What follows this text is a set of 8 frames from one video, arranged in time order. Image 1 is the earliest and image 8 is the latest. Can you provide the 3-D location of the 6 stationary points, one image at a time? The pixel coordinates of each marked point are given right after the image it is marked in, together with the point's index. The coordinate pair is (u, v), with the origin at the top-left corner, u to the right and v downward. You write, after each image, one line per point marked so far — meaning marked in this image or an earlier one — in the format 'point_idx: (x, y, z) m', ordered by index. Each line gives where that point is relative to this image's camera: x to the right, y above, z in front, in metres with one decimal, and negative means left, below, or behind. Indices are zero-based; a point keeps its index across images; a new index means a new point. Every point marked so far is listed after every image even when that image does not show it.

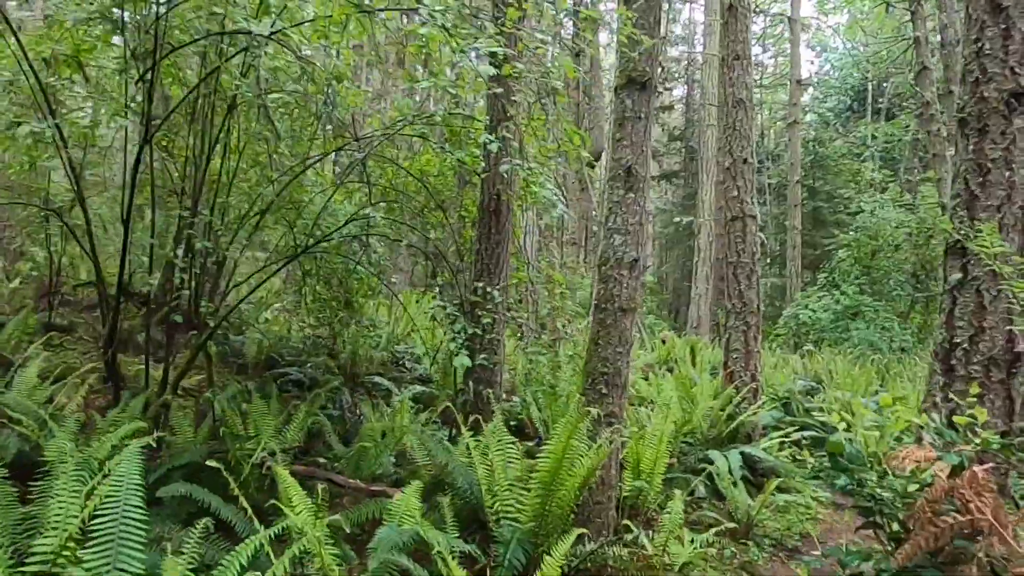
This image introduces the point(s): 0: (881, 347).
0: (+7.0, -1.2, +14.4) m
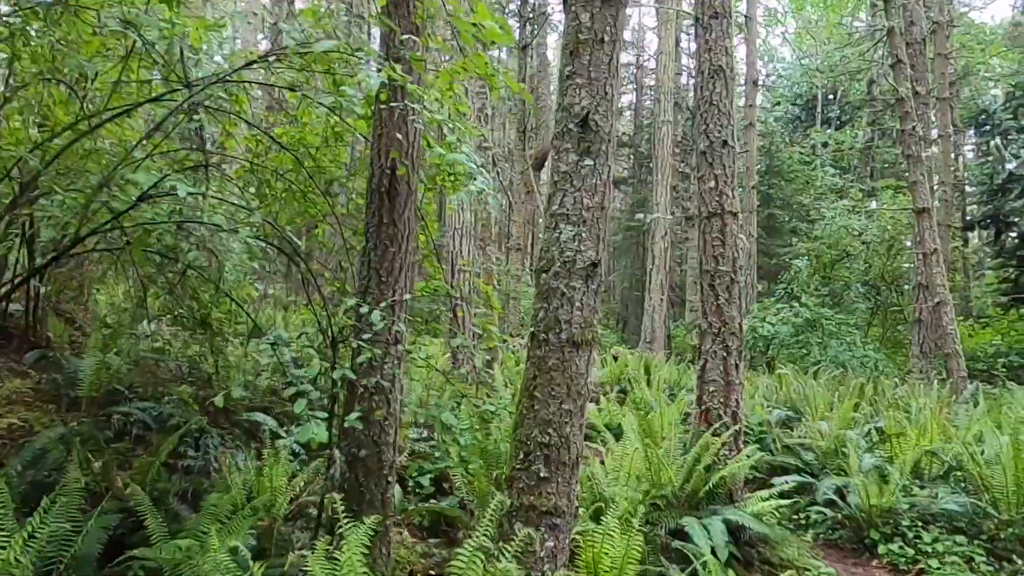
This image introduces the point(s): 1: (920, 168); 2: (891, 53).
0: (+5.9, -1.4, +13.4) m
1: (+6.0, +1.8, +11.2) m
2: (+5.8, +3.6, +11.6) m
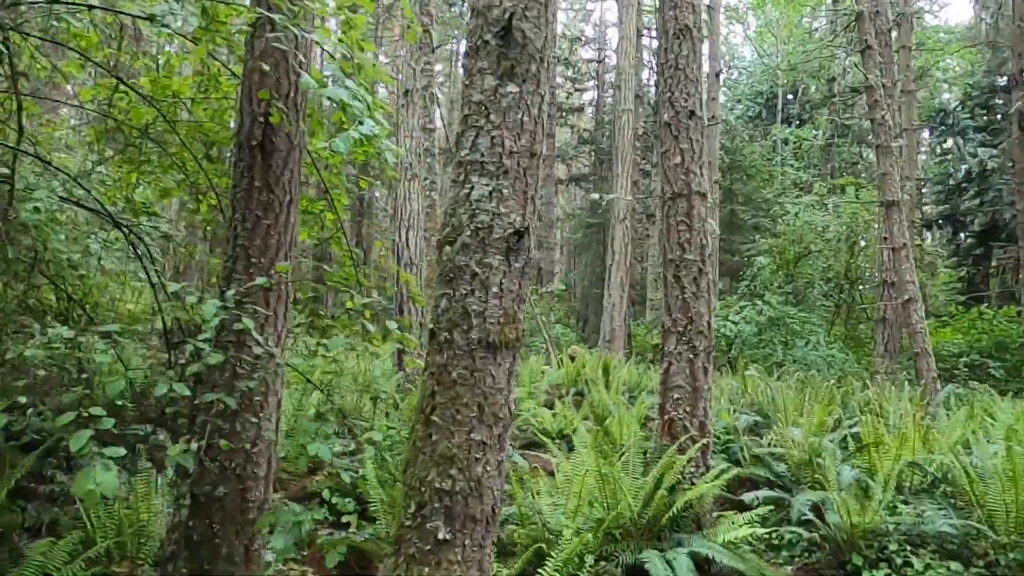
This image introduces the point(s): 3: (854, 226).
0: (+5.1, -1.3, +13.0) m
1: (+5.3, +1.8, +10.8) m
2: (+5.1, +3.6, +11.1) m
3: (+6.8, +1.2, +15.1) m
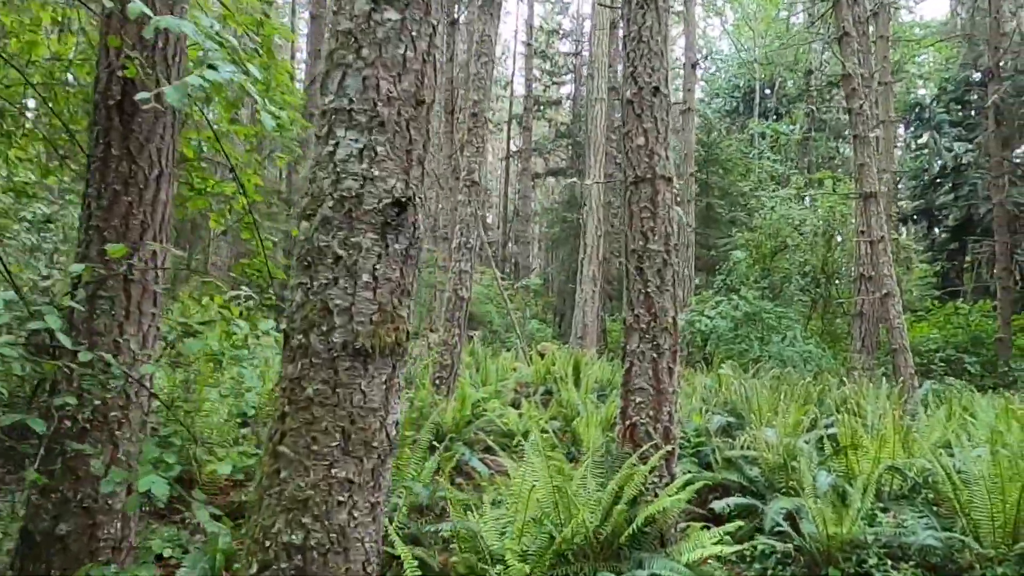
0: (+4.6, -1.3, +12.7) m
1: (+4.9, +1.9, +10.5) m
2: (+4.6, +3.7, +10.8) m
3: (+6.2, +1.3, +14.9) m
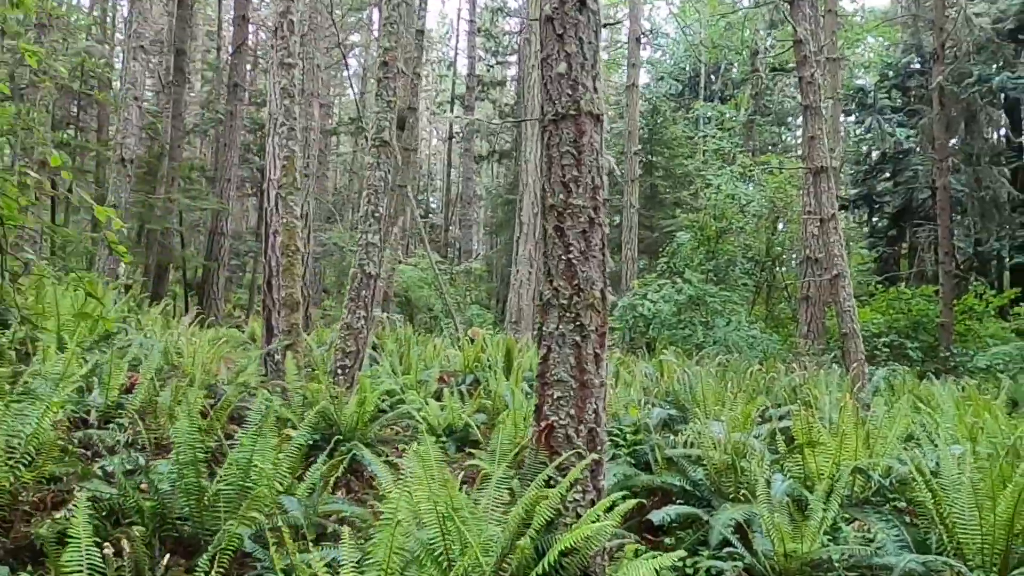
0: (+3.5, -1.0, +12.1) m
1: (+4.0, +2.2, +9.9) m
2: (+3.7, +4.0, +10.1) m
3: (+5.0, +1.6, +14.4) m
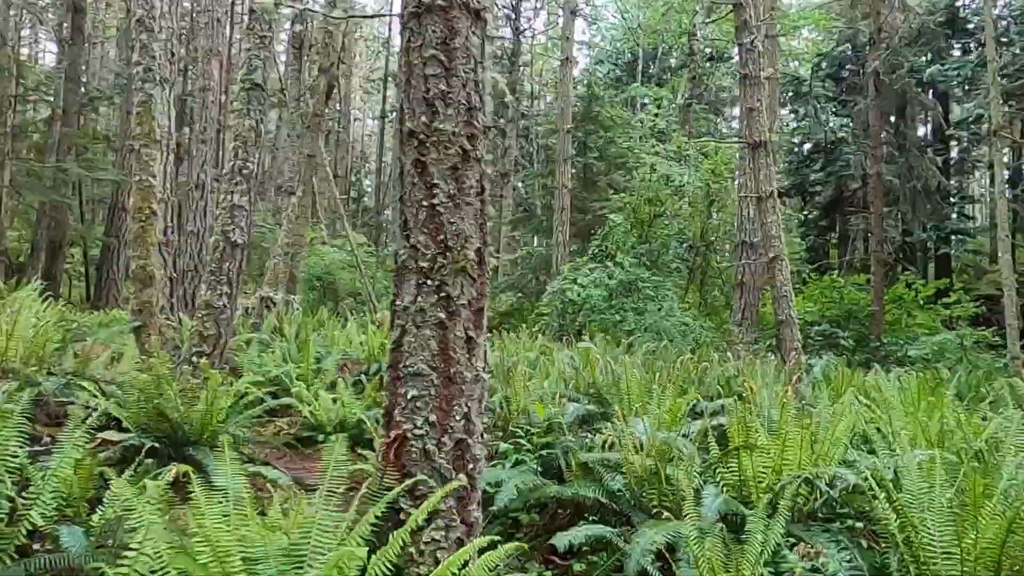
0: (+2.3, -0.7, +11.5) m
1: (+3.0, +2.3, +9.2) m
2: (+2.7, +4.2, +9.4) m
3: (+3.6, +1.9, +13.8) m
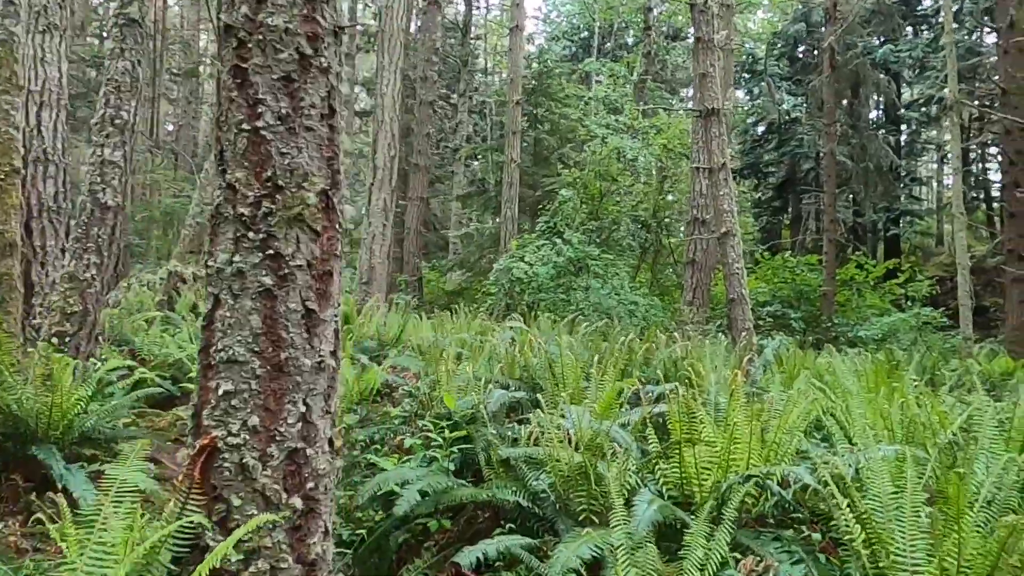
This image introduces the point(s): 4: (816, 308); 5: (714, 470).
0: (+1.5, -0.4, +11.0) m
1: (+2.3, +2.6, +8.7) m
2: (+2.0, +4.4, +8.8) m
3: (+2.7, +2.3, +13.3) m
4: (+6.2, -0.4, +15.6) m
5: (+0.9, -0.8, +3.5) m
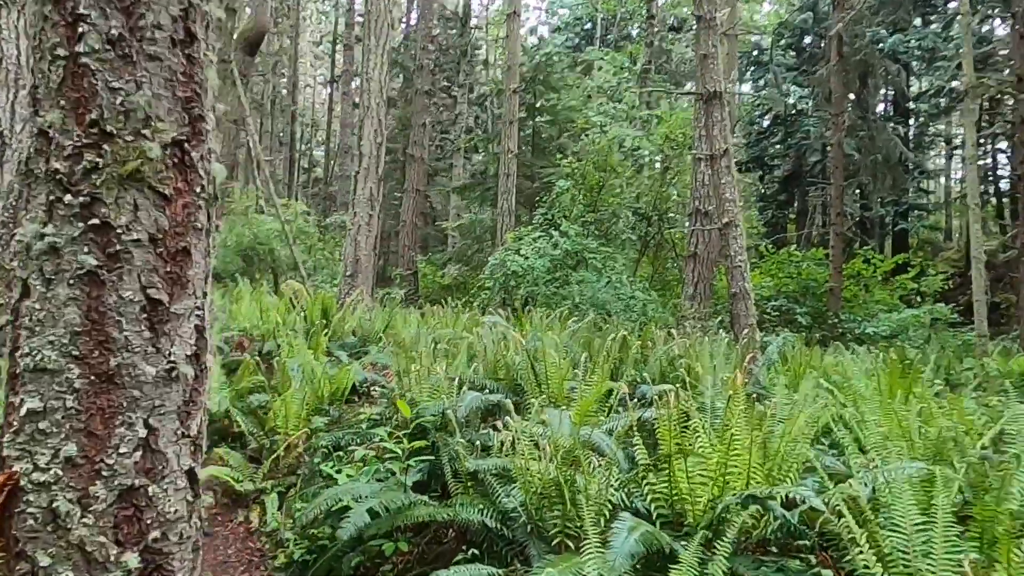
0: (+1.4, -0.3, +10.5) m
1: (+2.2, +2.7, +8.2) m
2: (+1.9, +4.5, +8.4) m
3: (+2.6, +2.4, +12.8) m
4: (+6.2, -0.3, +15.2) m
5: (+0.8, -0.8, +3.0) m
